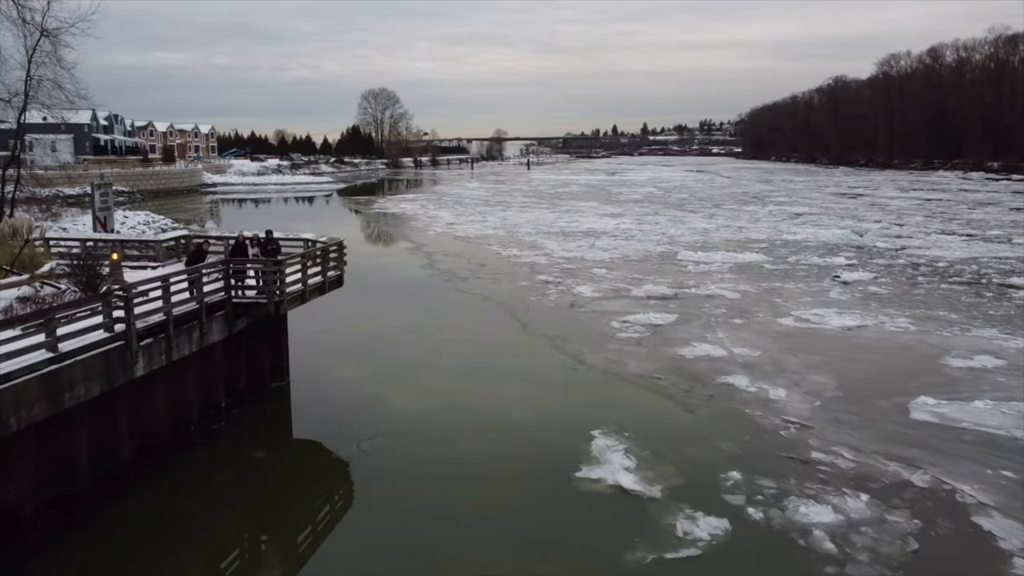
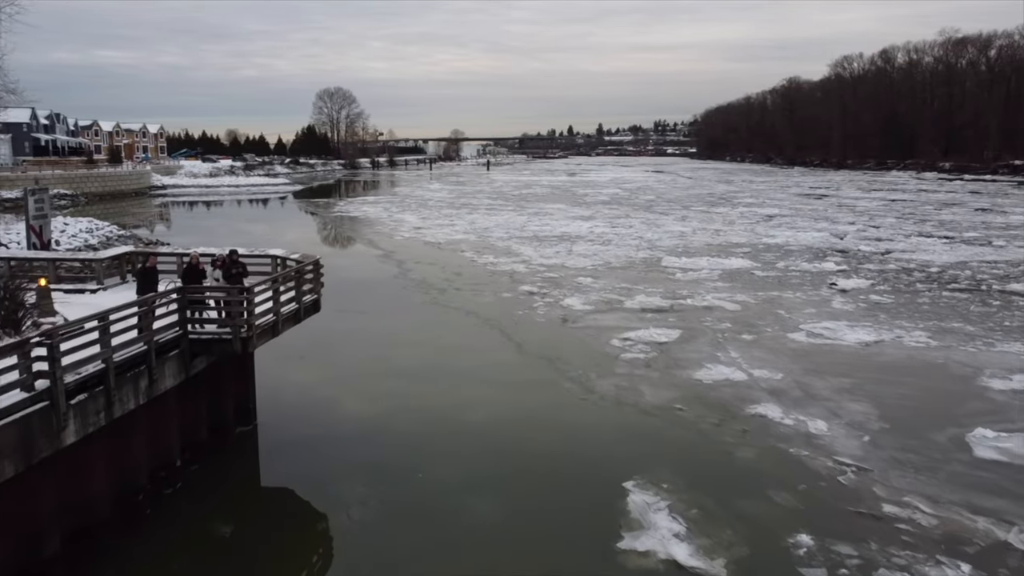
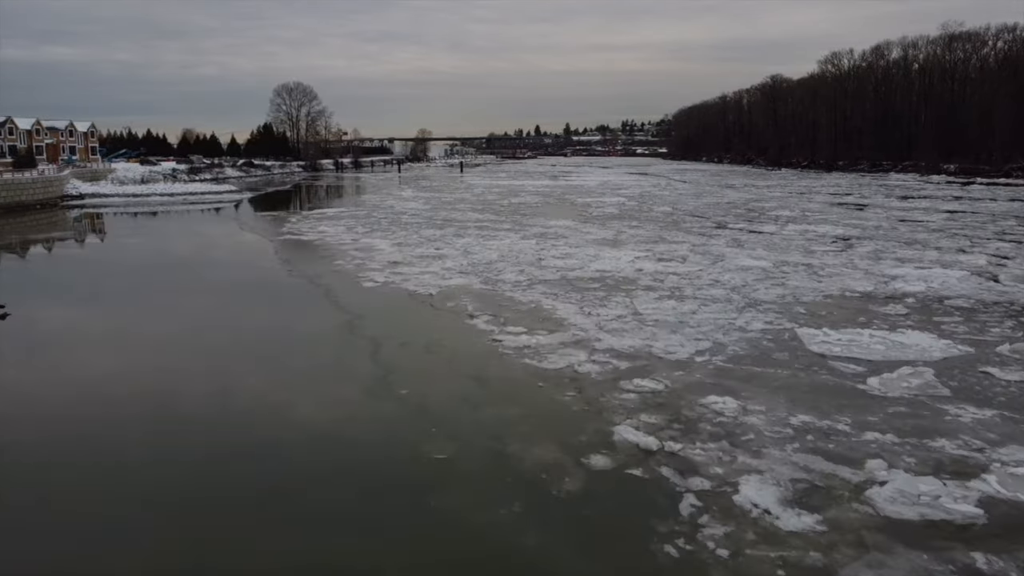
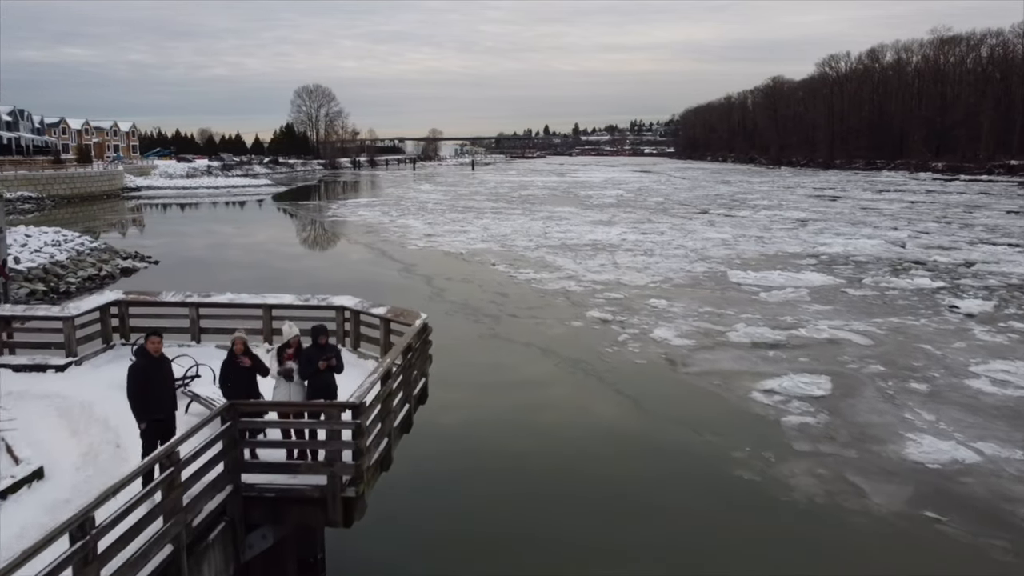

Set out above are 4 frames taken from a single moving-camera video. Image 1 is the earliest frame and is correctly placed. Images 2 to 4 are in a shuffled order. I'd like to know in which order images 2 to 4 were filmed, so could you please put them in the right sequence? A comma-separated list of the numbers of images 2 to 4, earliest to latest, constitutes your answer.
2, 4, 3
